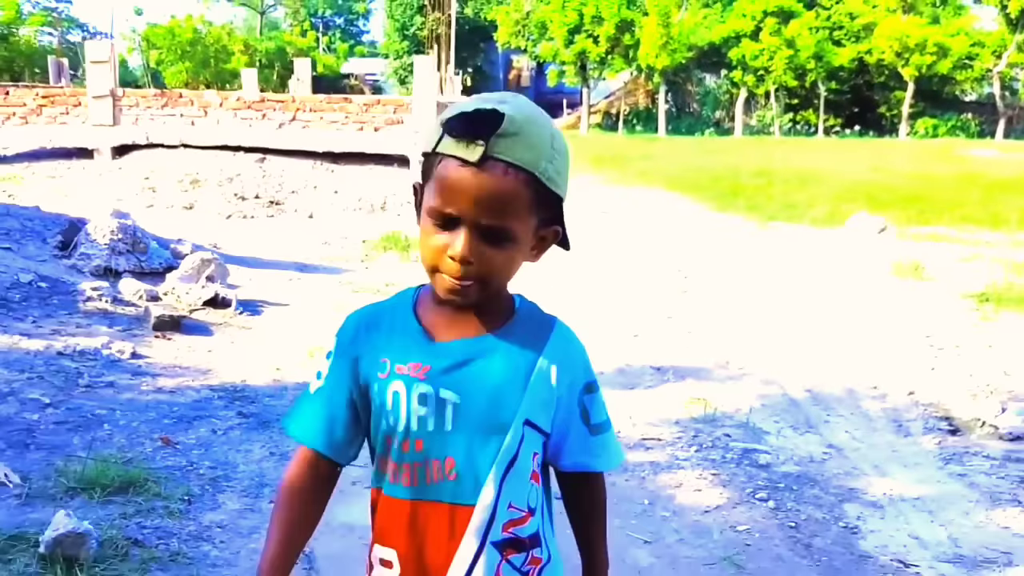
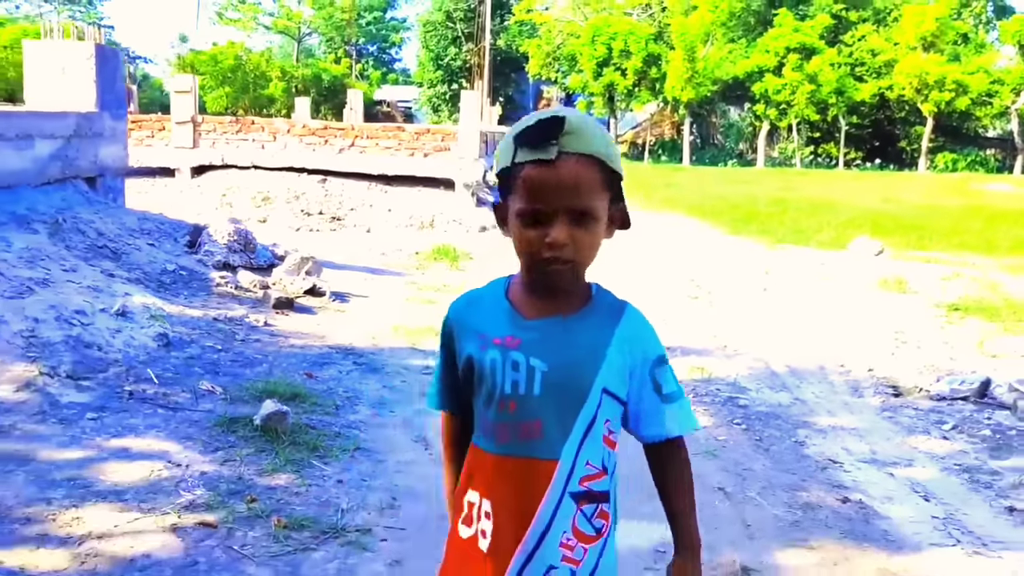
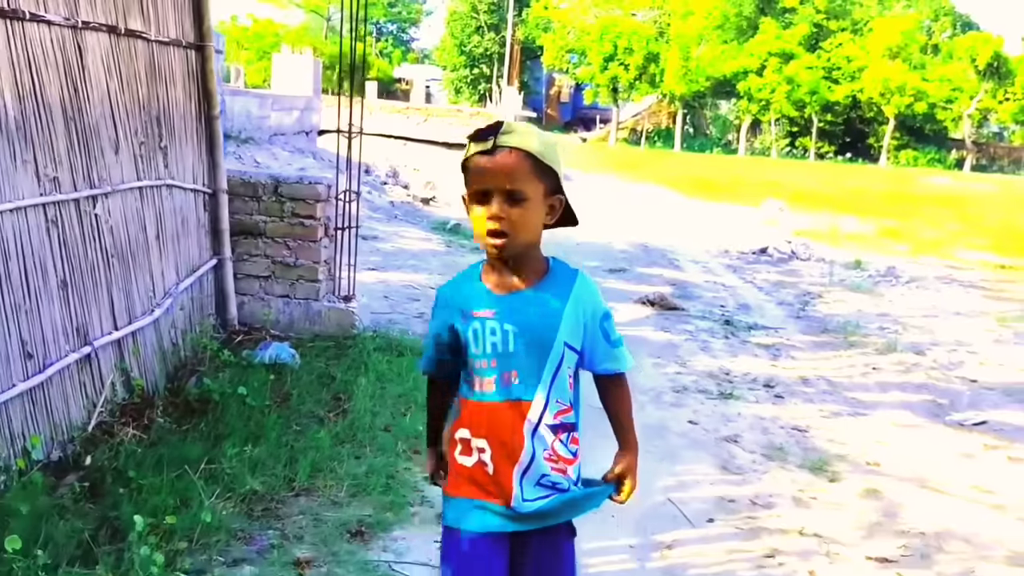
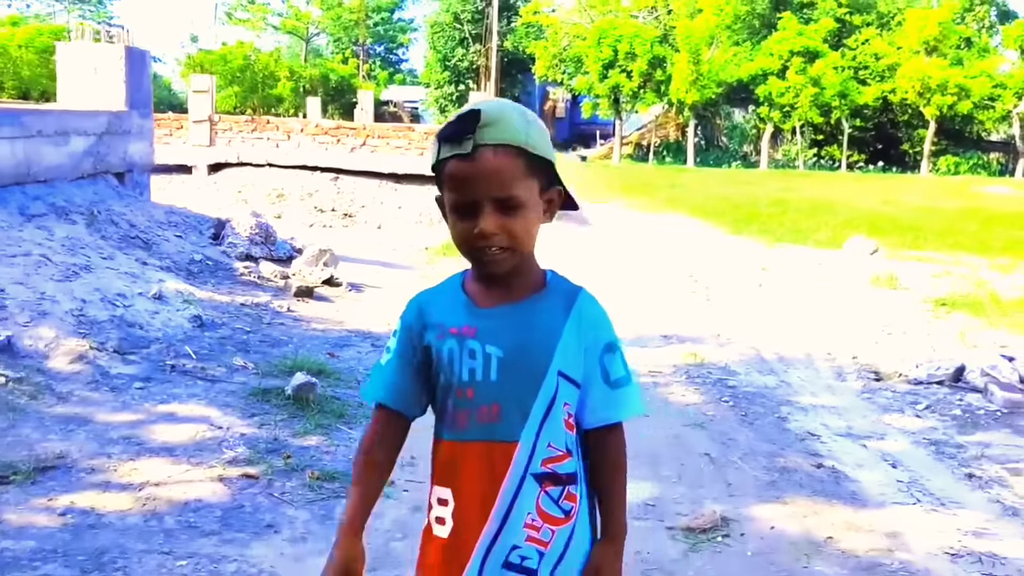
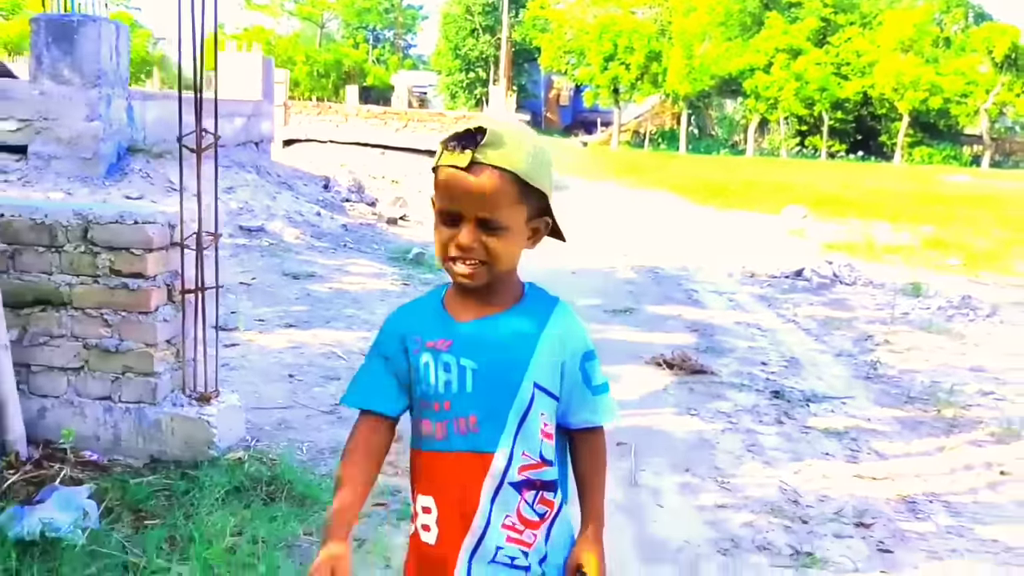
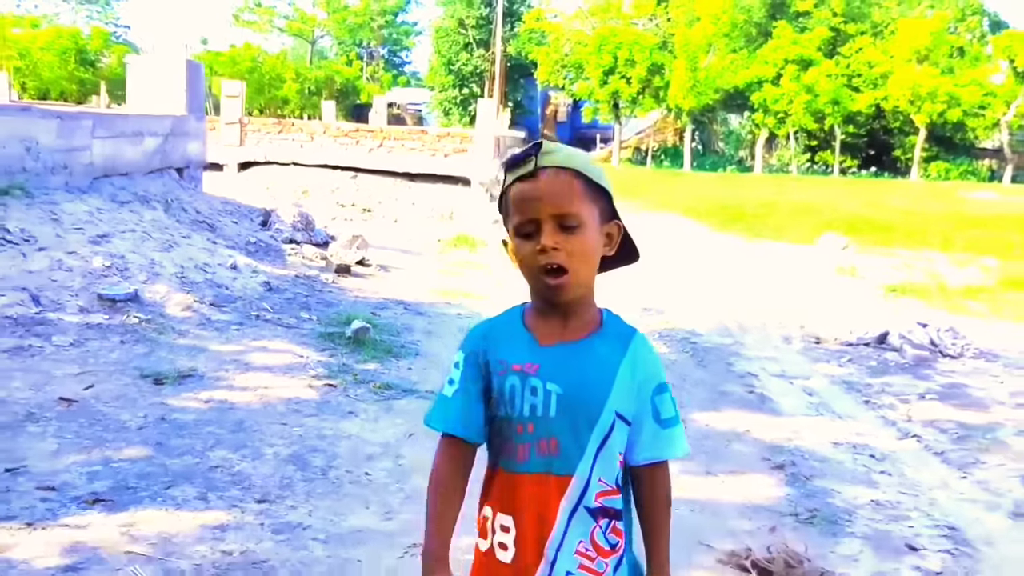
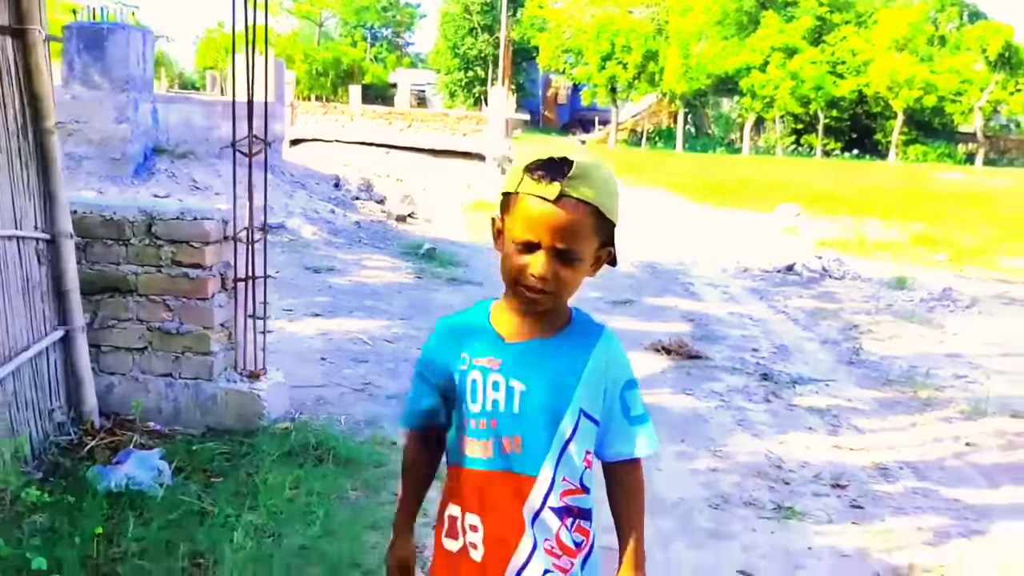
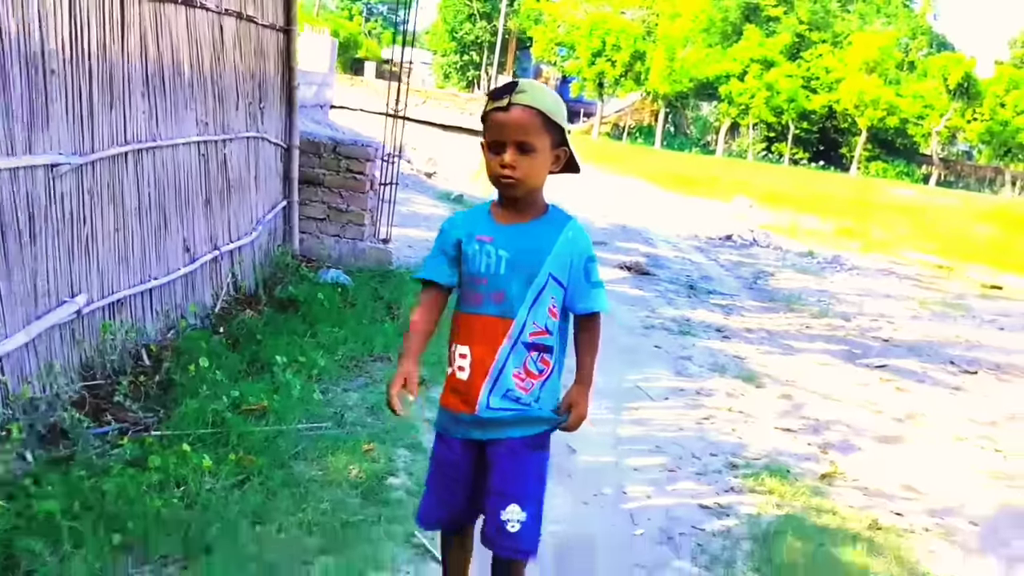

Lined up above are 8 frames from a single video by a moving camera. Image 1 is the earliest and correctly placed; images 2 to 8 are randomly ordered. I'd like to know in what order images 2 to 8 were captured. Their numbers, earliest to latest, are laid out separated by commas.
2, 4, 6, 5, 7, 3, 8
